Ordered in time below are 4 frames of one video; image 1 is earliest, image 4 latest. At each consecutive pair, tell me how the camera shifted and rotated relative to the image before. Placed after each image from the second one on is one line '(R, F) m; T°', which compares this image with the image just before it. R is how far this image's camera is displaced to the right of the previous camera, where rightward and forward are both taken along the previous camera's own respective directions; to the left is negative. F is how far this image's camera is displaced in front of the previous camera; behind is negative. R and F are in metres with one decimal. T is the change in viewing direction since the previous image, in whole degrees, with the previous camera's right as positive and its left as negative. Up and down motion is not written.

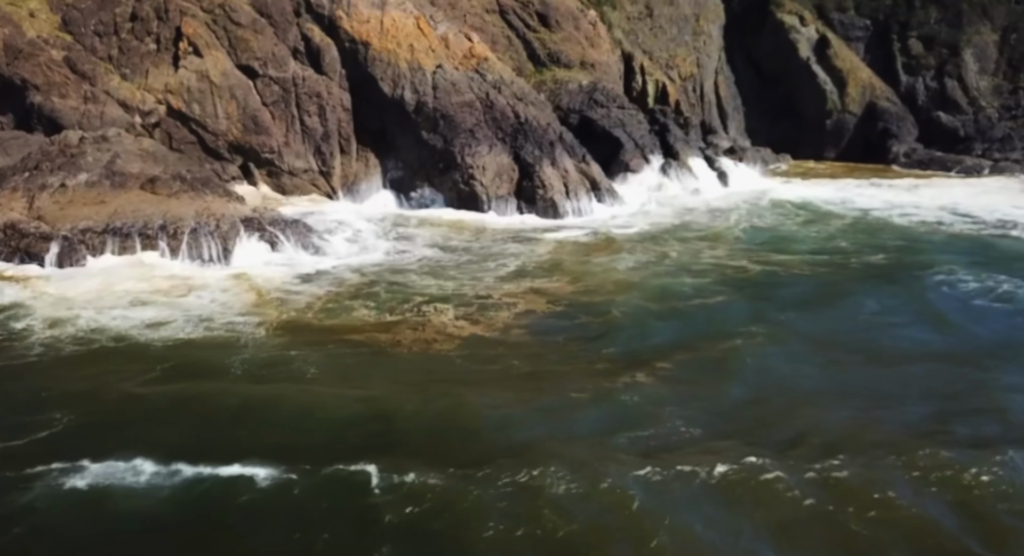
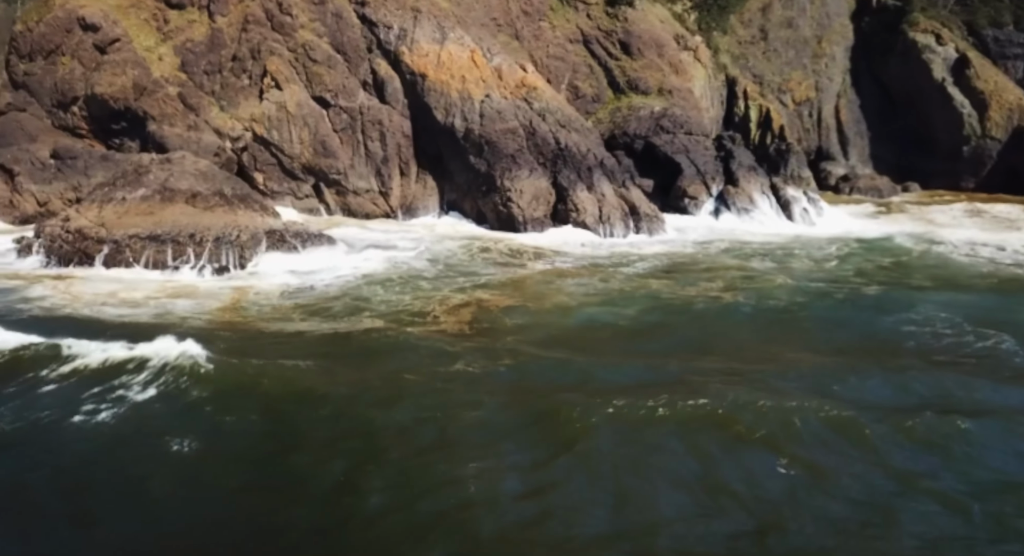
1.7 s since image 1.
(+3.9, -0.4) m; -14°
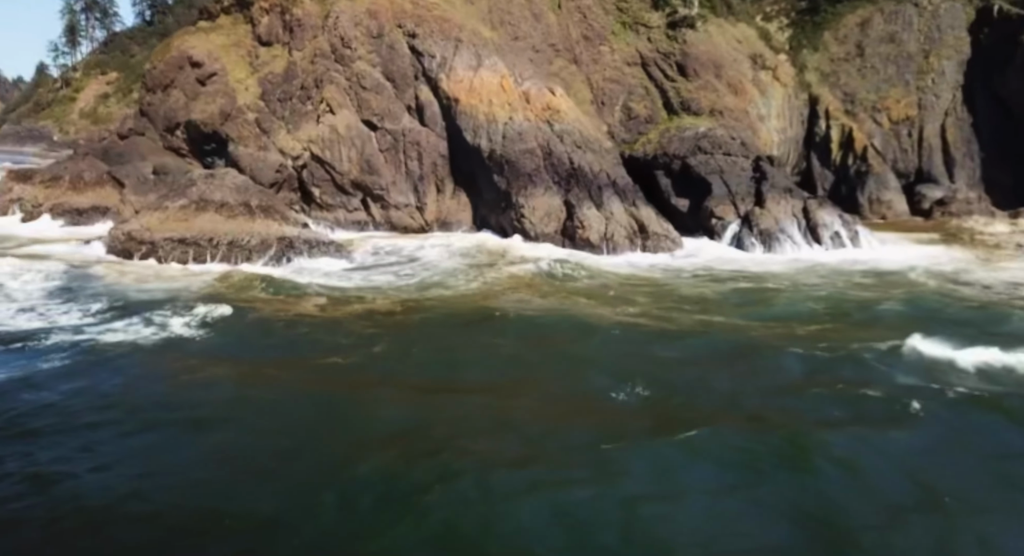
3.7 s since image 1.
(+4.4, -0.5) m; -13°
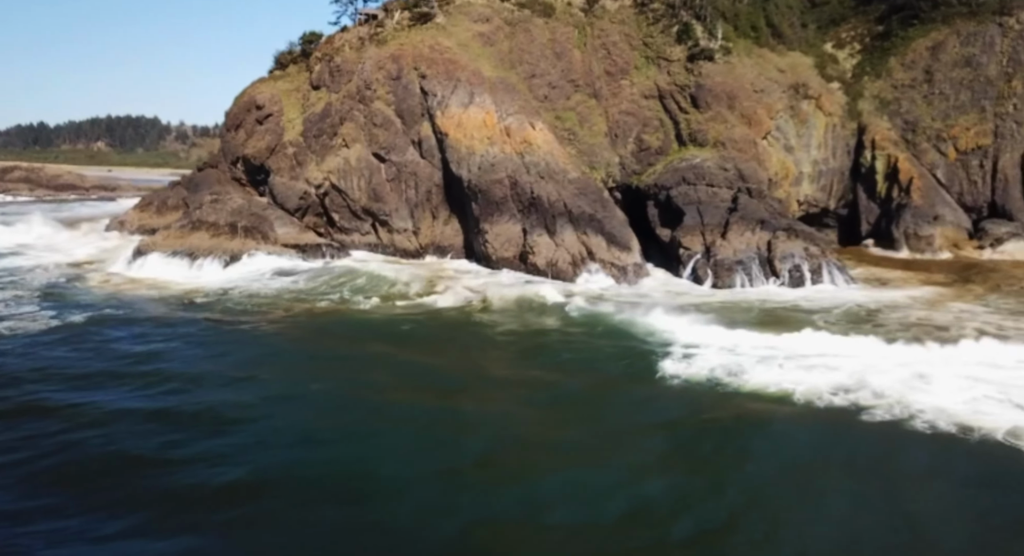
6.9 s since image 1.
(+6.5, -0.2) m; -15°
